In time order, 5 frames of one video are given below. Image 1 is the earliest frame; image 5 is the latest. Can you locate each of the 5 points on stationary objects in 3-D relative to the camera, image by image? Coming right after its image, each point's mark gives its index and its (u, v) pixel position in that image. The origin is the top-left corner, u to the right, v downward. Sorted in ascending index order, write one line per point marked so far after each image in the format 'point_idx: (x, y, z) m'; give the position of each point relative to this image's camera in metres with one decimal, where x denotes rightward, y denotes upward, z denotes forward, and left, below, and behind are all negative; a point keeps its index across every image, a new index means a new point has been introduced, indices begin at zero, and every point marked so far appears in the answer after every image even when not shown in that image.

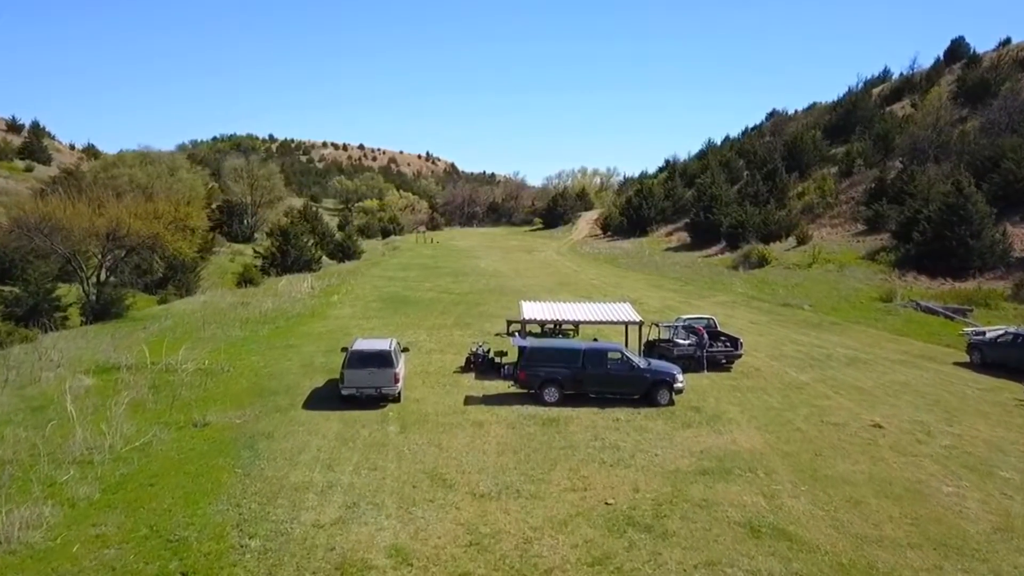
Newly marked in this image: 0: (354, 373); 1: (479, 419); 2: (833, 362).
0: (-2.6, -1.4, +13.3) m
1: (-0.5, -2.1, +12.8) m
2: (+7.3, -1.7, +18.2) m
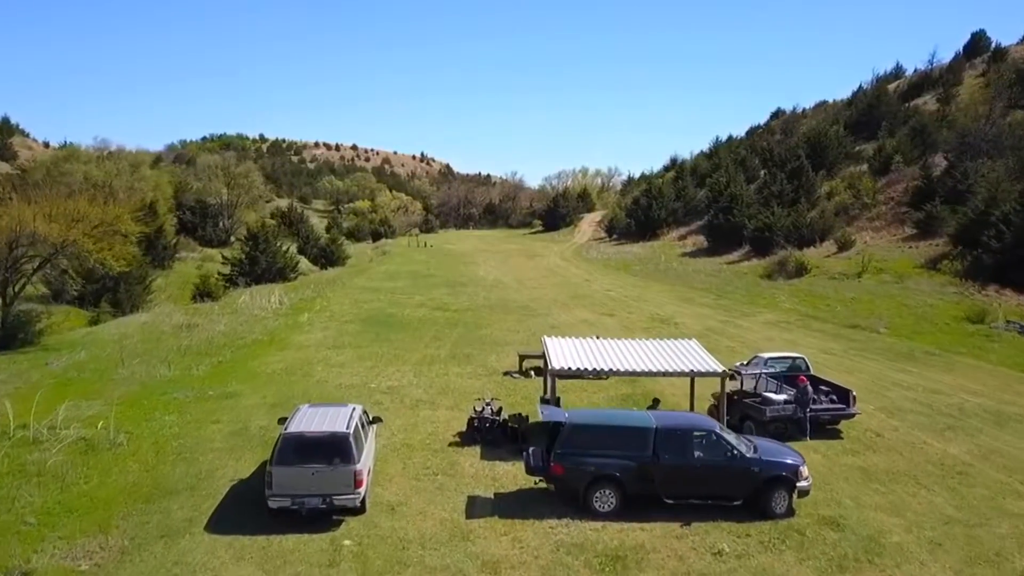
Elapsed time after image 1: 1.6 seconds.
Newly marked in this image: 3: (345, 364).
0: (-2.3, -1.9, +8.2) m
1: (-0.2, -2.6, +7.7) m
2: (+7.7, -2.2, +13.1) m
3: (-3.6, -1.6, +17.2) m
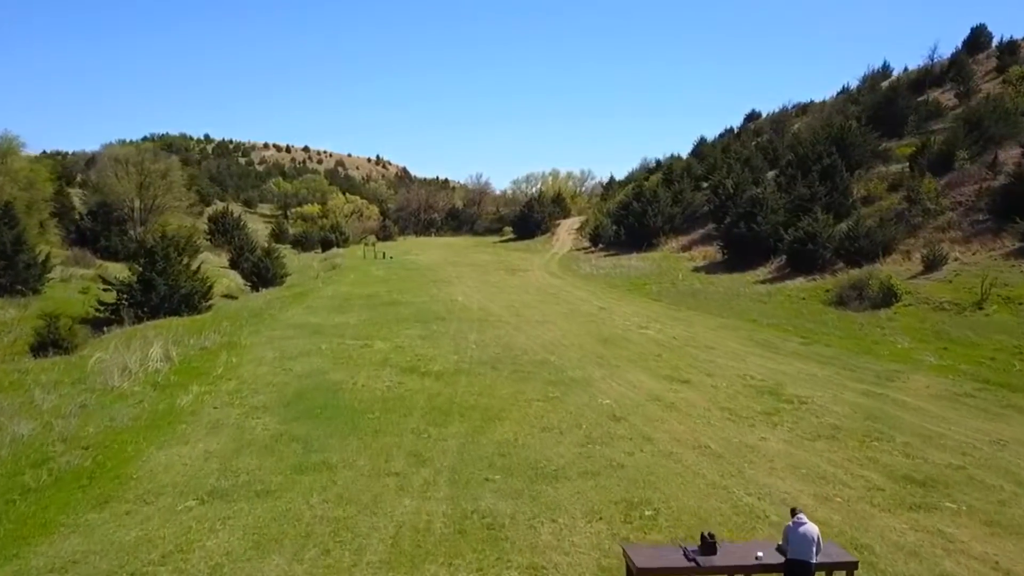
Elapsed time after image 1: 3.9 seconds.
0: (-1.0, -2.8, -1.3) m
1: (+1.2, -3.5, -1.7) m
2: (+8.7, -3.1, +4.1) m
3: (-2.8, -2.6, +7.5) m
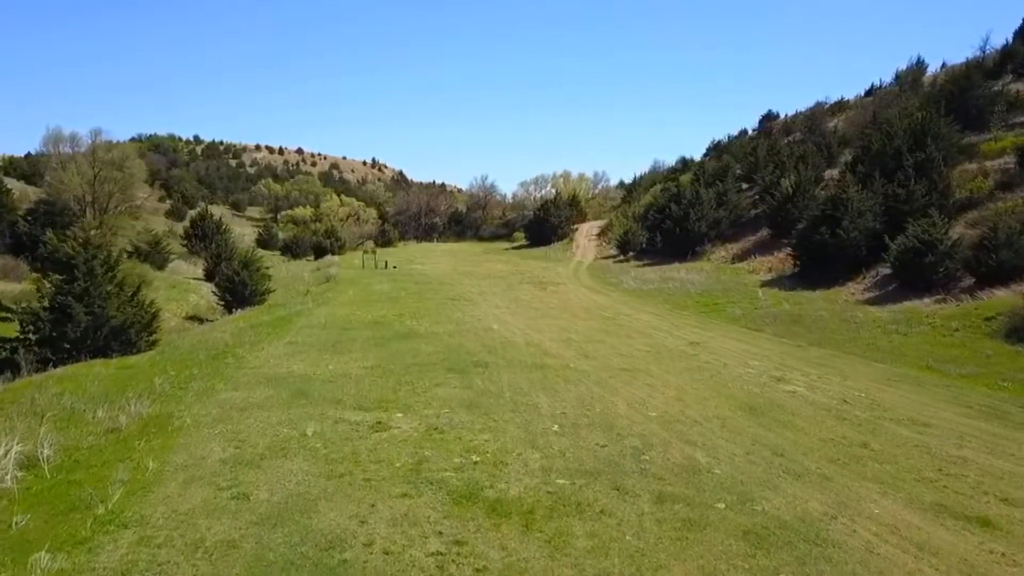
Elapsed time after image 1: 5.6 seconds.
0: (+0.8, -3.4, -9.1) m
1: (+3.0, -4.1, -9.5) m
2: (+10.5, -3.7, -3.6) m
3: (-1.0, -3.2, -0.3) m
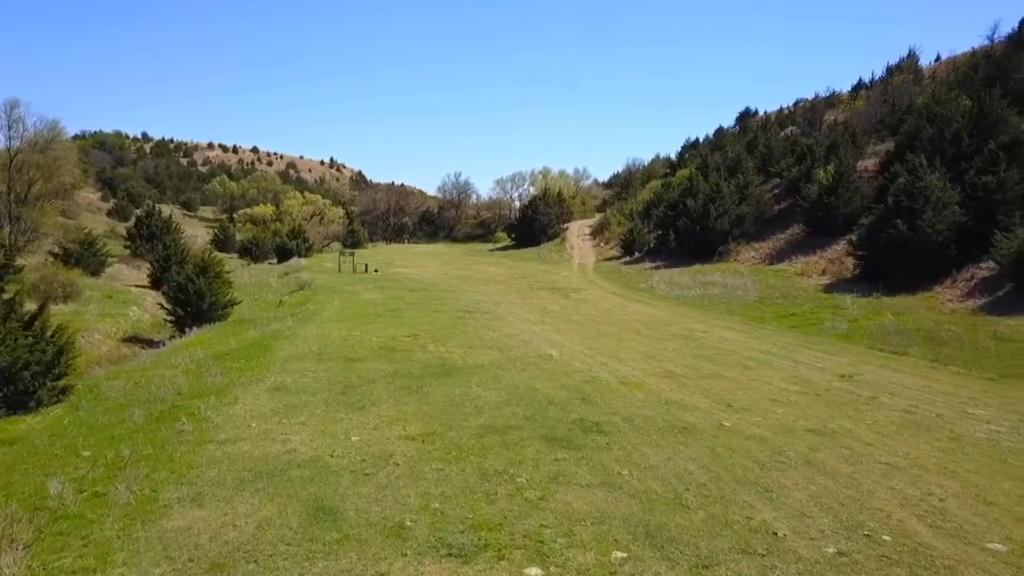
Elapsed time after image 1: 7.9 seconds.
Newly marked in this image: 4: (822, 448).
0: (+4.1, -3.5, -15.5) m
1: (+6.2, -4.2, -15.7) m
2: (+13.4, -3.8, -9.4) m
3: (+1.7, -3.4, -6.7) m
4: (+4.0, -2.0, +10.4) m
